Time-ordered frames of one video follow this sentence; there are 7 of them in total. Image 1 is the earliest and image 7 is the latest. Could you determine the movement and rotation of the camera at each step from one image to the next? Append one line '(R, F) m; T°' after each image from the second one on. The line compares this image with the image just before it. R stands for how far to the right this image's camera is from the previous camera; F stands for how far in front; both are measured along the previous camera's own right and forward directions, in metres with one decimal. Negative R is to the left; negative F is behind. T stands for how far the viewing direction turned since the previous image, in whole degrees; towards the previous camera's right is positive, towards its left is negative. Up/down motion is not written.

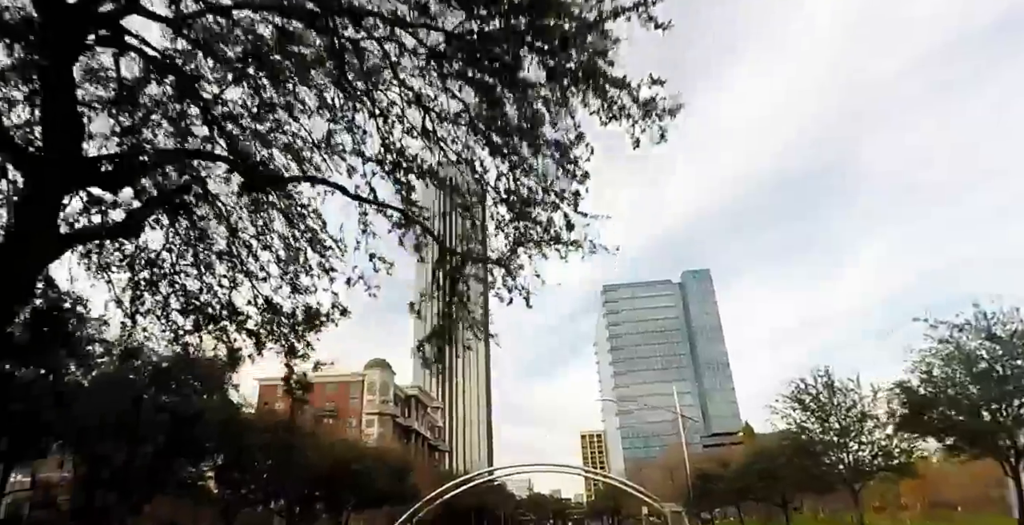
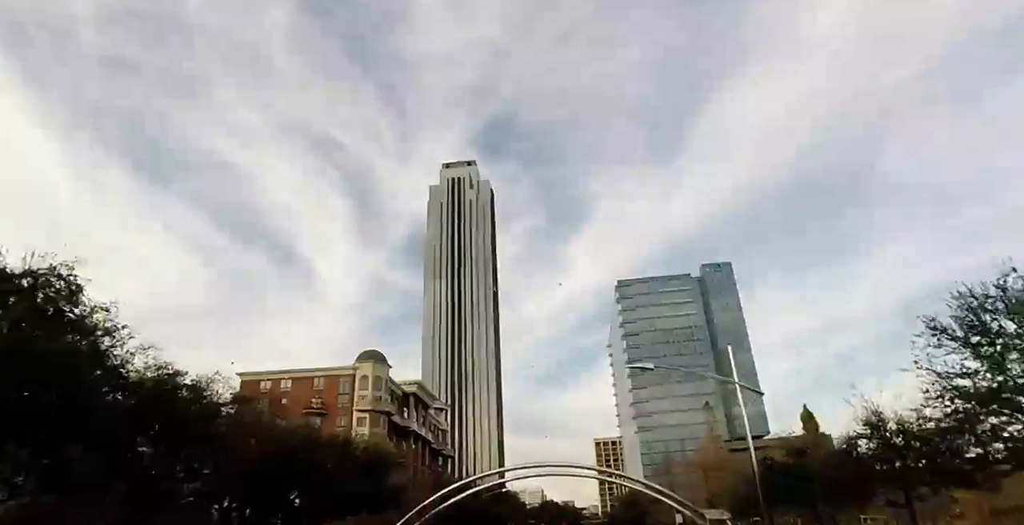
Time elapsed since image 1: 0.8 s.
(+0.2, +3.7) m; -1°
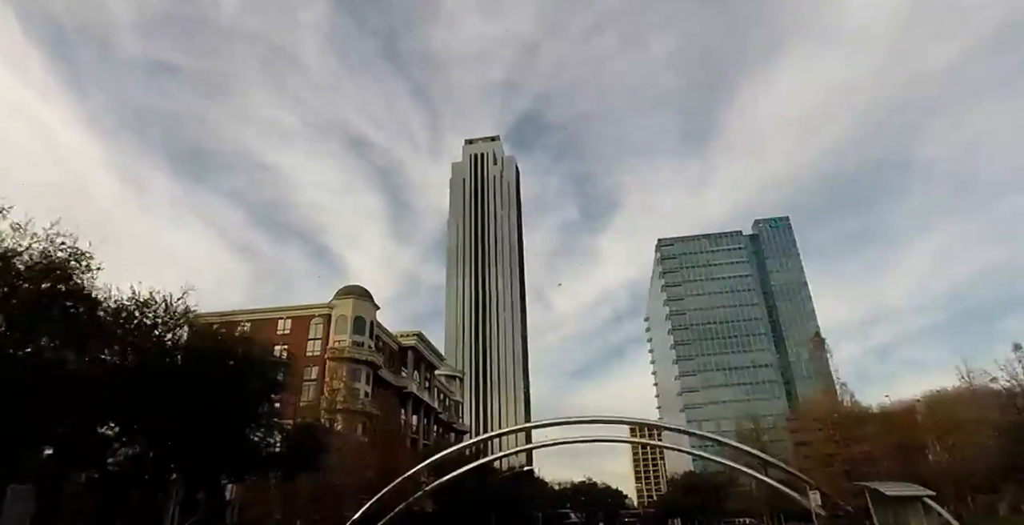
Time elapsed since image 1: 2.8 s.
(+0.3, +7.6) m; -3°
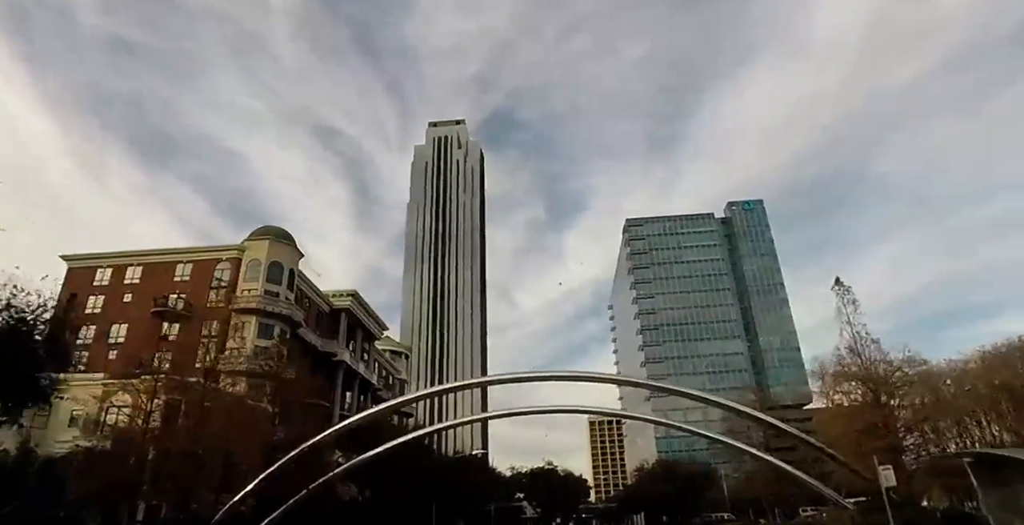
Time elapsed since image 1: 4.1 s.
(+0.5, +3.8) m; +3°
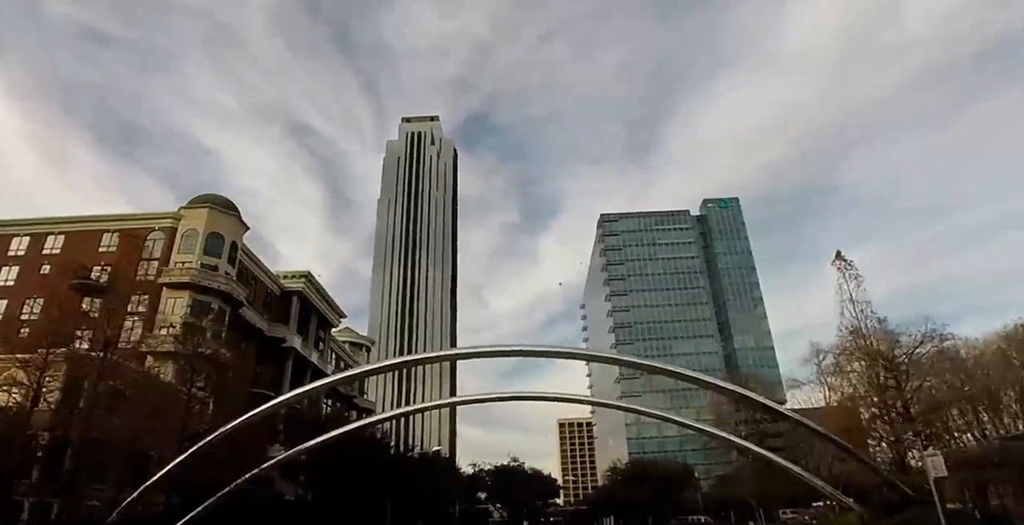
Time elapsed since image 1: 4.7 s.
(+0.2, +1.7) m; +2°
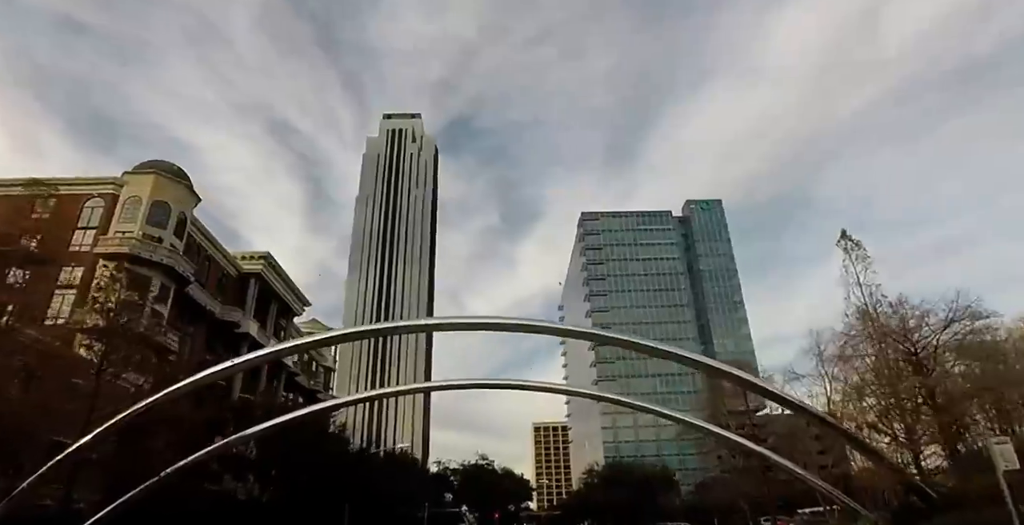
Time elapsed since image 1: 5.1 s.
(+0.1, +1.3) m; +2°
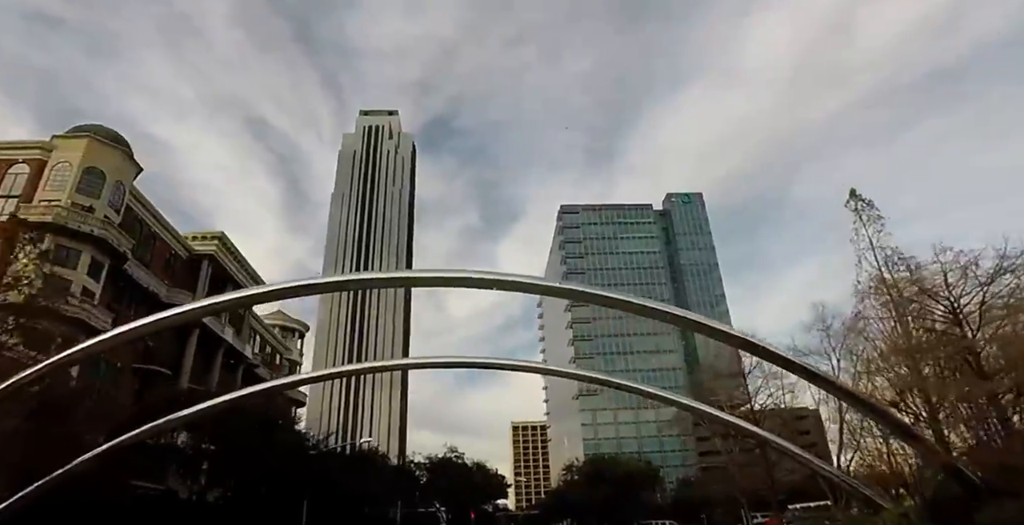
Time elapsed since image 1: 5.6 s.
(+0.2, +1.3) m; +2°
